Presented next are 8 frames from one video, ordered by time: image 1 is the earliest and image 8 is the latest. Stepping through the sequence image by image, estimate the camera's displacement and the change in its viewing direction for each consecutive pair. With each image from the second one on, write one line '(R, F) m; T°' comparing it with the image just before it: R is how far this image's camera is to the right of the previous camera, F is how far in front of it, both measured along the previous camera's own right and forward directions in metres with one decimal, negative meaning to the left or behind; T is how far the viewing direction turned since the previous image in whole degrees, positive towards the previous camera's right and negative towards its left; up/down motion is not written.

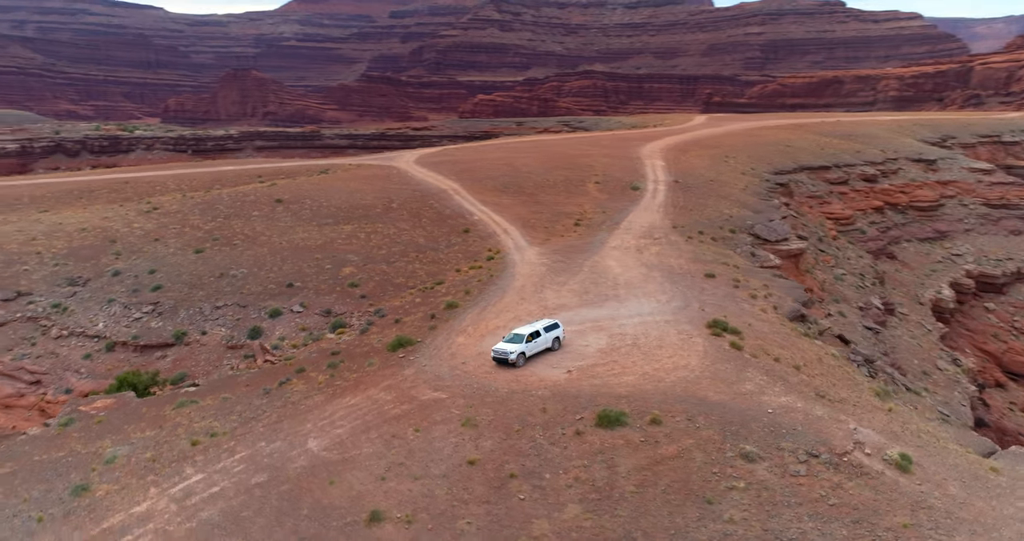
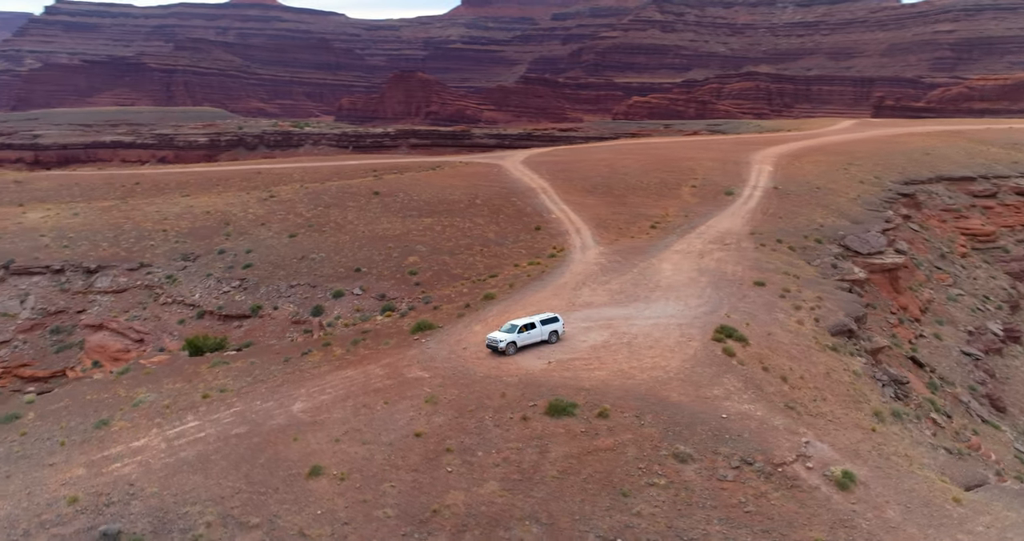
(+3.4, -0.4) m; -12°
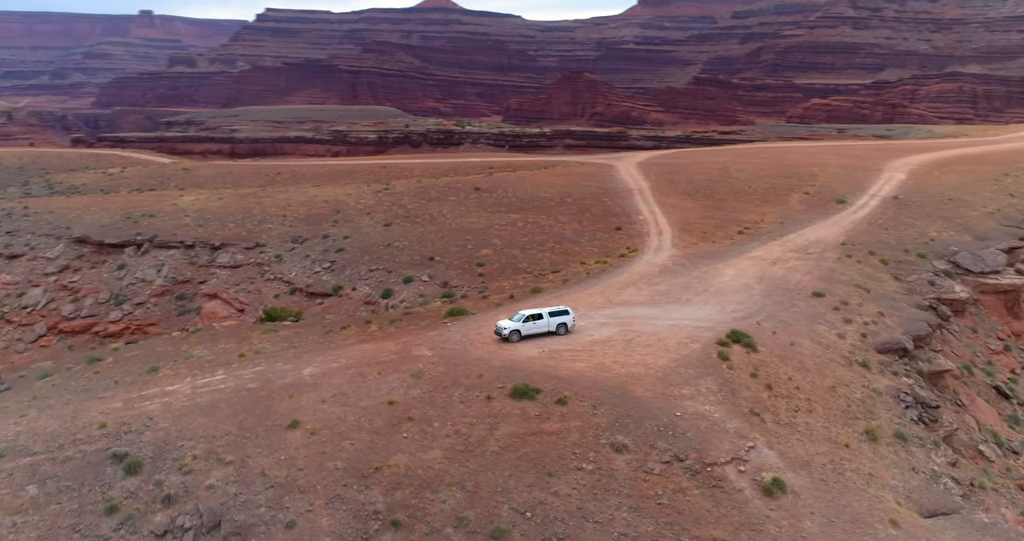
(+3.6, -0.5) m; -12°
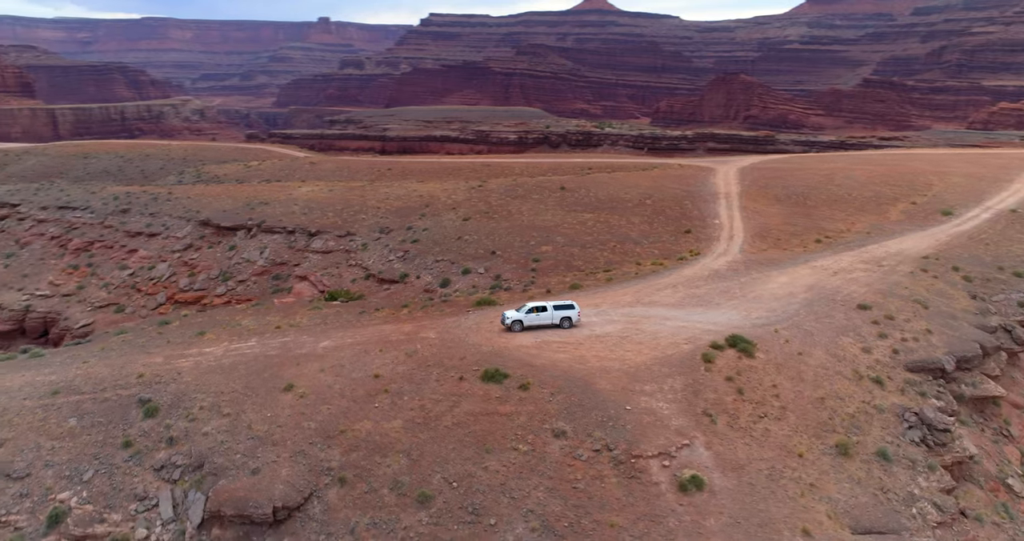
(+3.4, -0.5) m; -11°
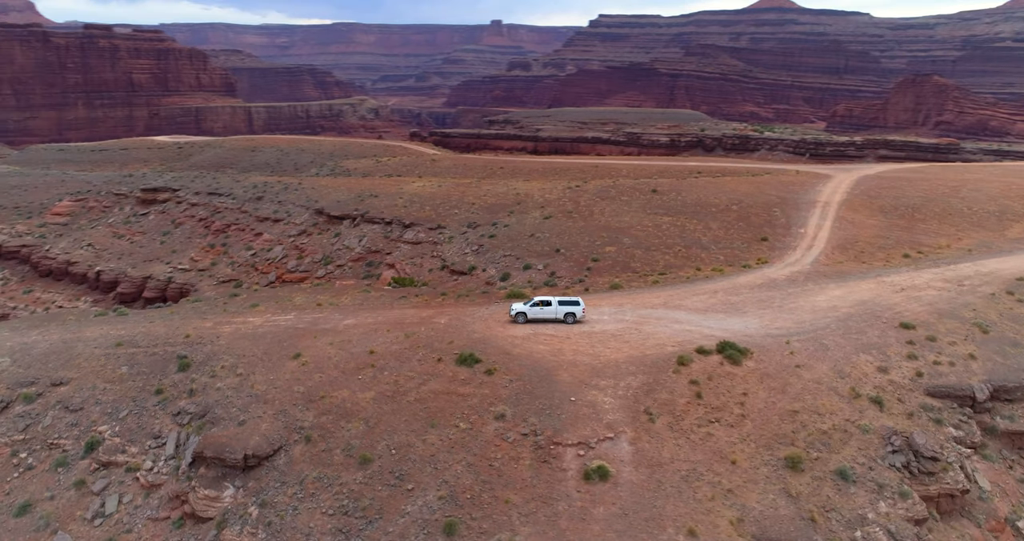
(+3.8, -0.4) m; -12°
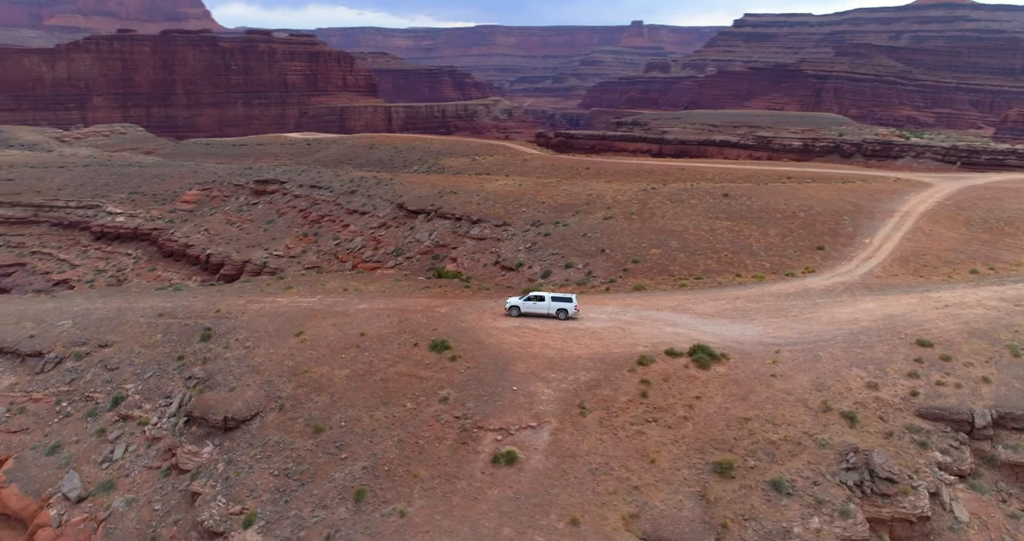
(+3.5, -0.3) m; -10°
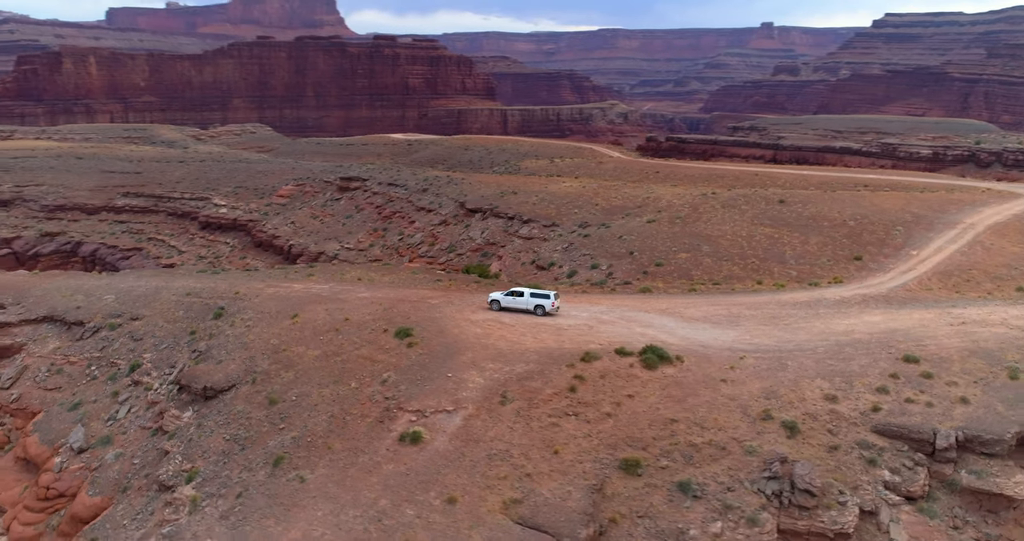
(+3.6, -0.3) m; -9°
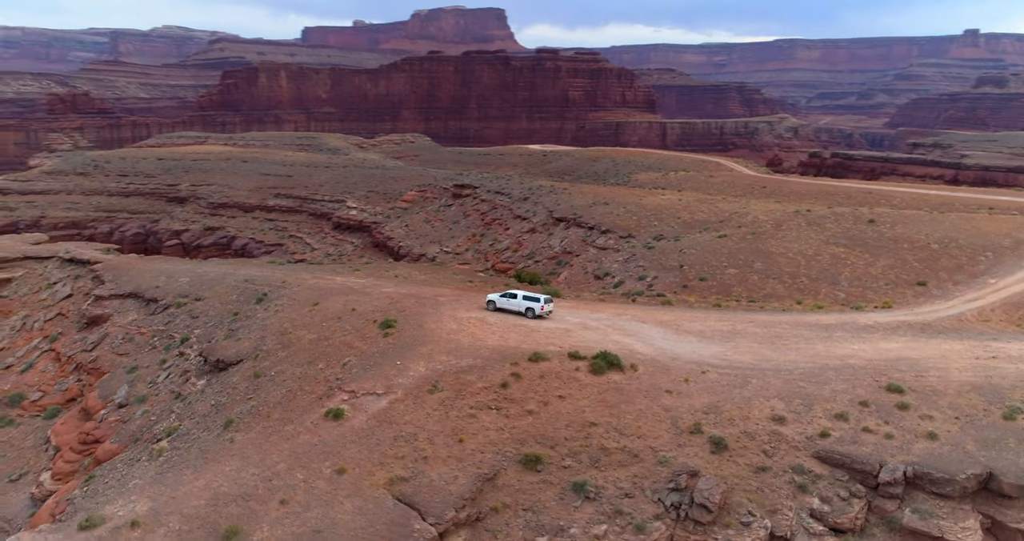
(+4.5, -0.3) m; -12°
